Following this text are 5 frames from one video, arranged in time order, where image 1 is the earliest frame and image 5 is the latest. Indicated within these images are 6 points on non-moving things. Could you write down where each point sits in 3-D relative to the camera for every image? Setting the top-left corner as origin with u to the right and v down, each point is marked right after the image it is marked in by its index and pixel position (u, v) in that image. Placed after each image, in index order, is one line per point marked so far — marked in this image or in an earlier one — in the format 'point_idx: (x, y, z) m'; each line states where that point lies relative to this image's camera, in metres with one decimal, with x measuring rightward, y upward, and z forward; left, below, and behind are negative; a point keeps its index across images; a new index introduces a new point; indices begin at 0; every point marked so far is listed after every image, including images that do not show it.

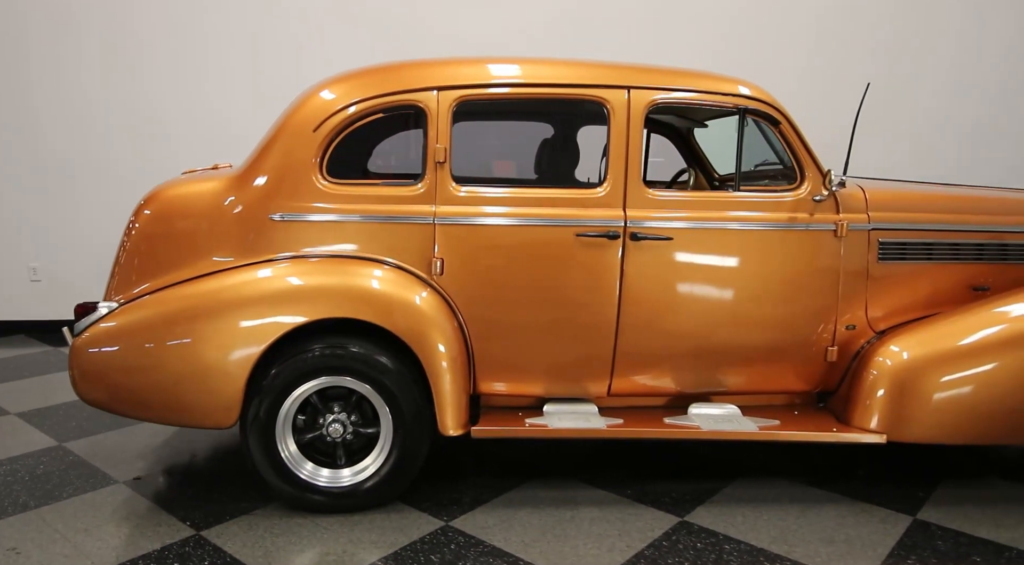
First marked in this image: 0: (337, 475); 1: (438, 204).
0: (-0.6, -0.7, +2.4) m
1: (-0.3, +0.3, +2.5) m
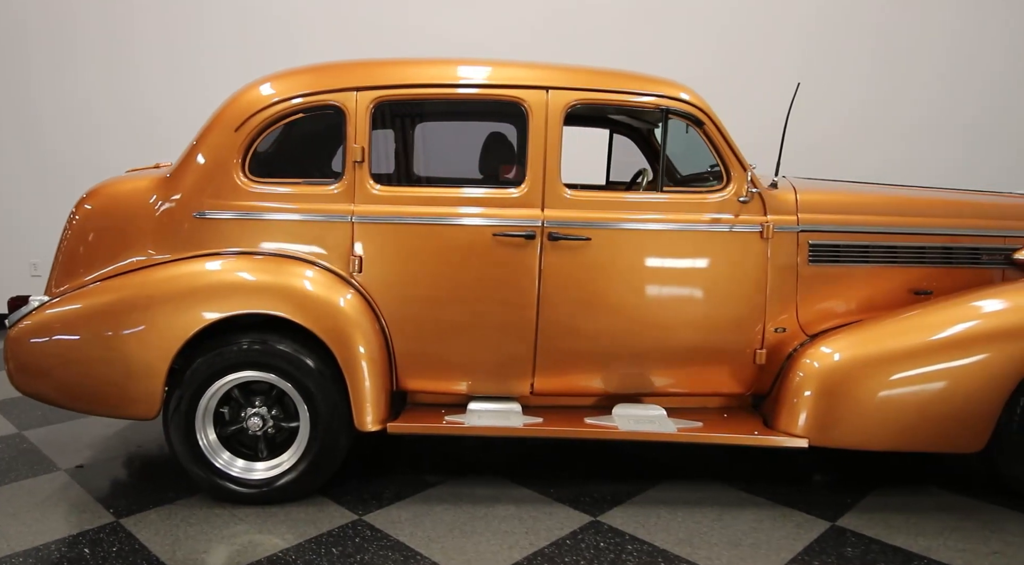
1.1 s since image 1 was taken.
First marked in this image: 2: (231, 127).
0: (-0.9, -0.7, +2.5) m
1: (-0.6, +0.3, +2.5) m
2: (-1.0, +0.6, +2.5) m
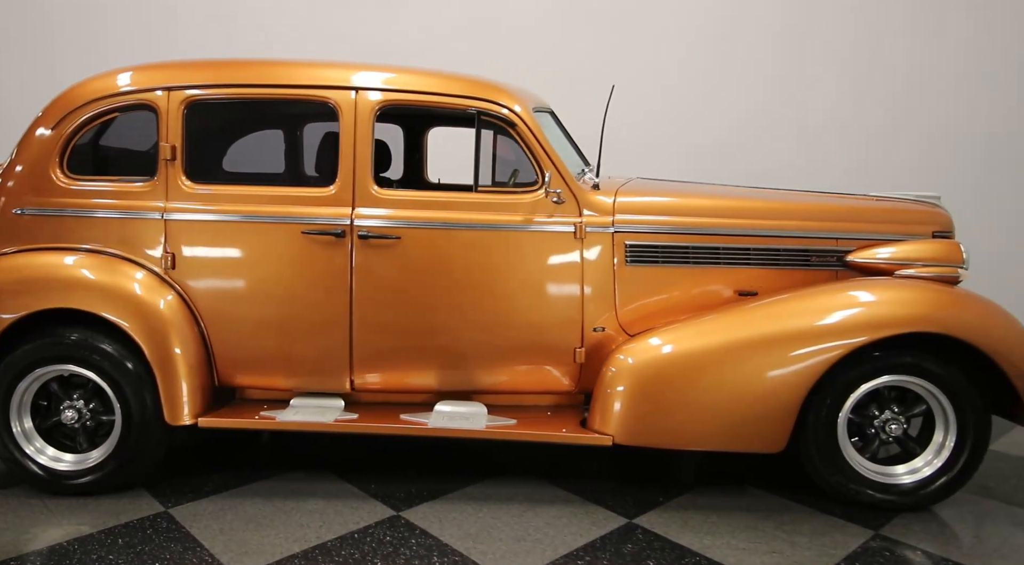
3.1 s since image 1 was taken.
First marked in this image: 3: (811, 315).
0: (-1.6, -0.7, +2.5) m
1: (-1.3, +0.3, +2.6) m
2: (-1.7, +0.6, +2.6) m
3: (+1.1, -0.1, +2.5) m
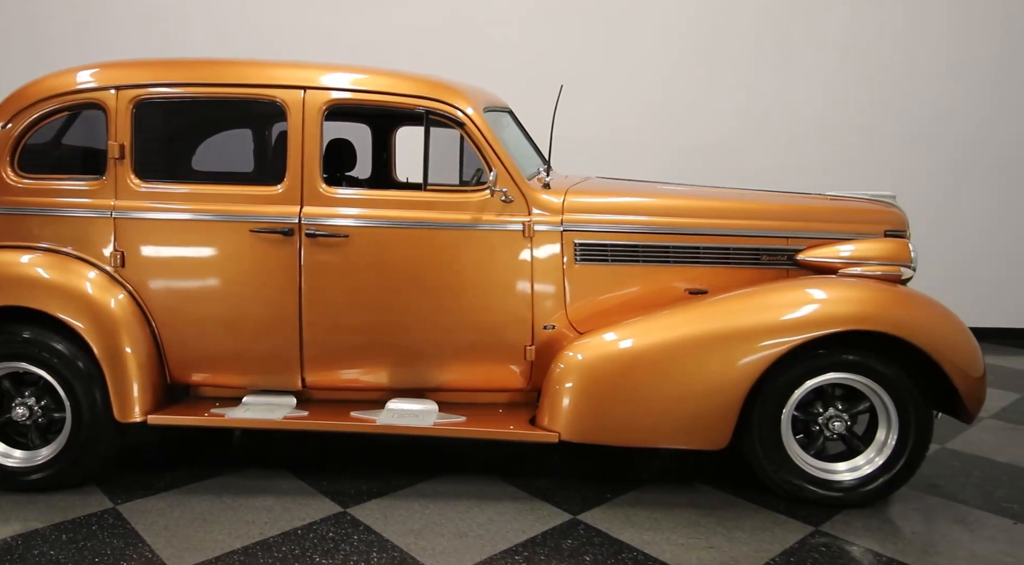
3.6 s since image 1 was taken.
0: (-1.8, -0.6, +2.6) m
1: (-1.5, +0.3, +2.6) m
2: (-1.9, +0.6, +2.6) m
3: (+0.9, -0.1, +2.5) m
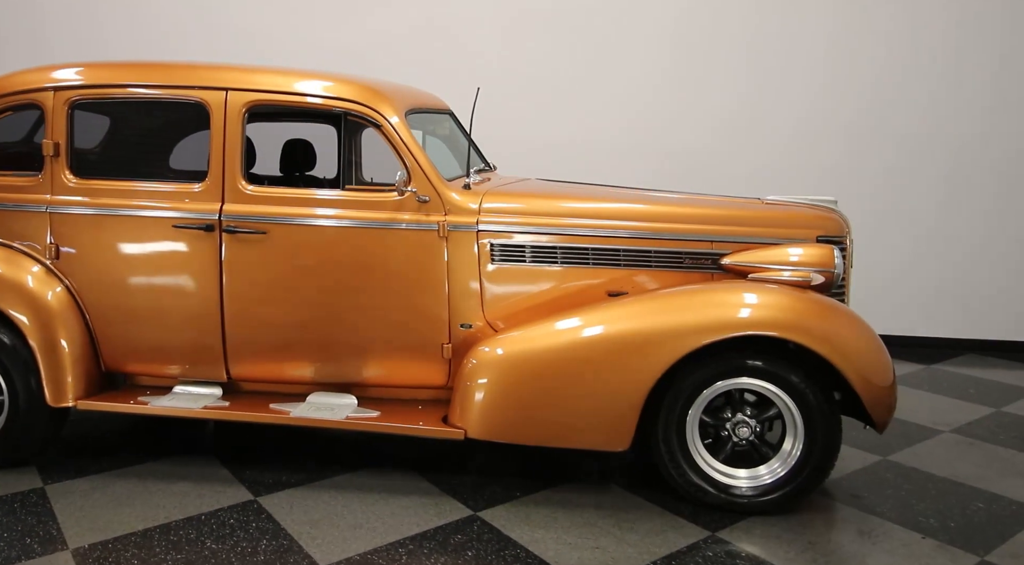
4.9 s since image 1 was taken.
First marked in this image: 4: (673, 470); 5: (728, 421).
0: (-2.2, -0.6, +2.7) m
1: (-1.8, +0.3, +2.7) m
2: (-2.2, +0.6, +2.8) m
3: (+0.6, -0.1, +2.5) m
4: (+0.6, -0.7, +2.5) m
5: (+0.8, -0.5, +2.5) m
